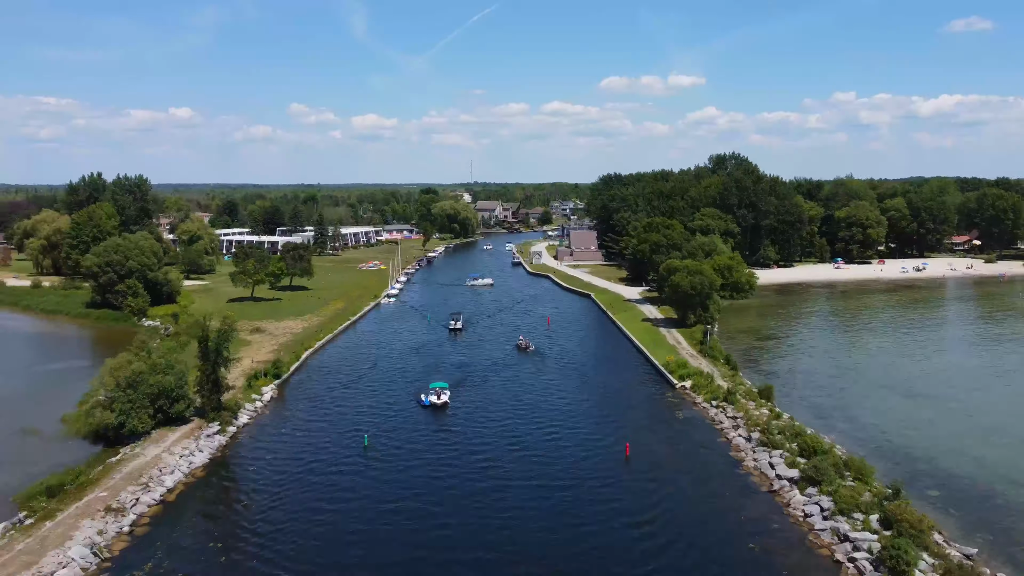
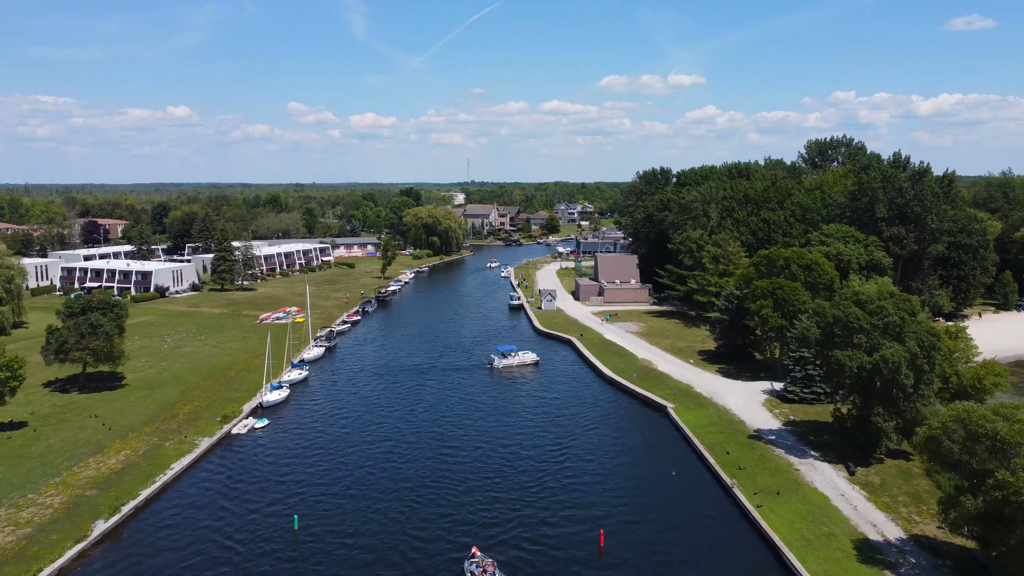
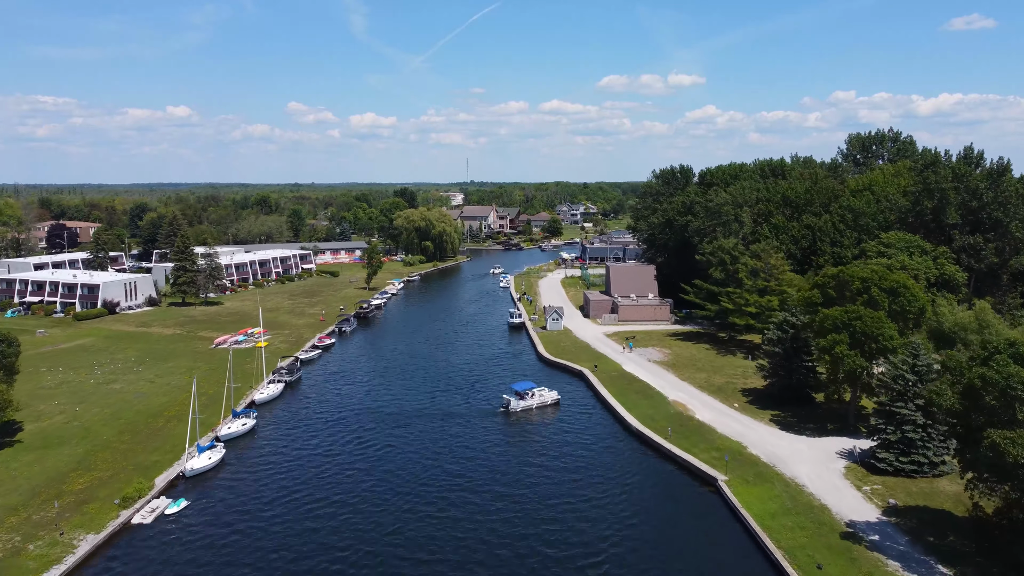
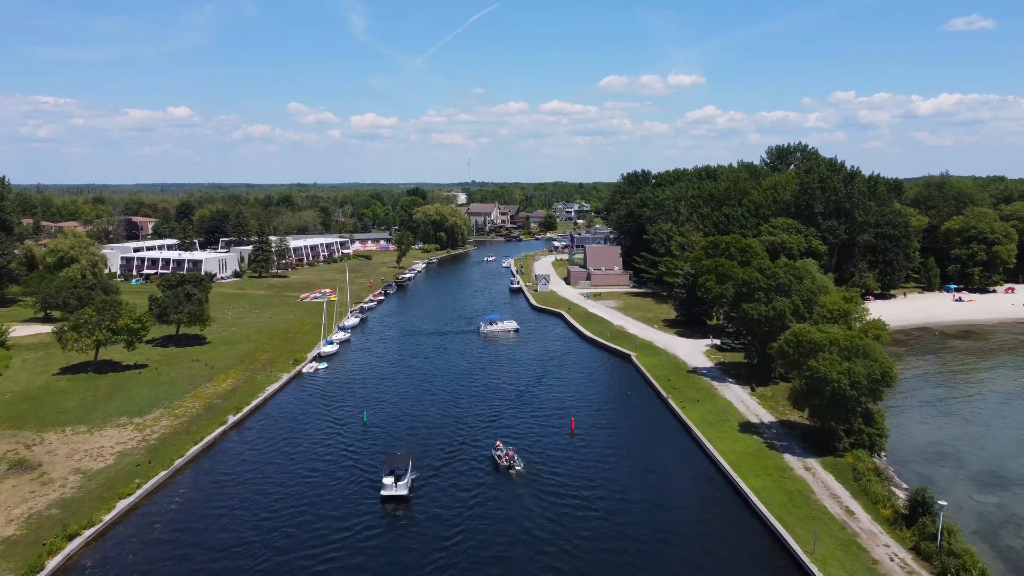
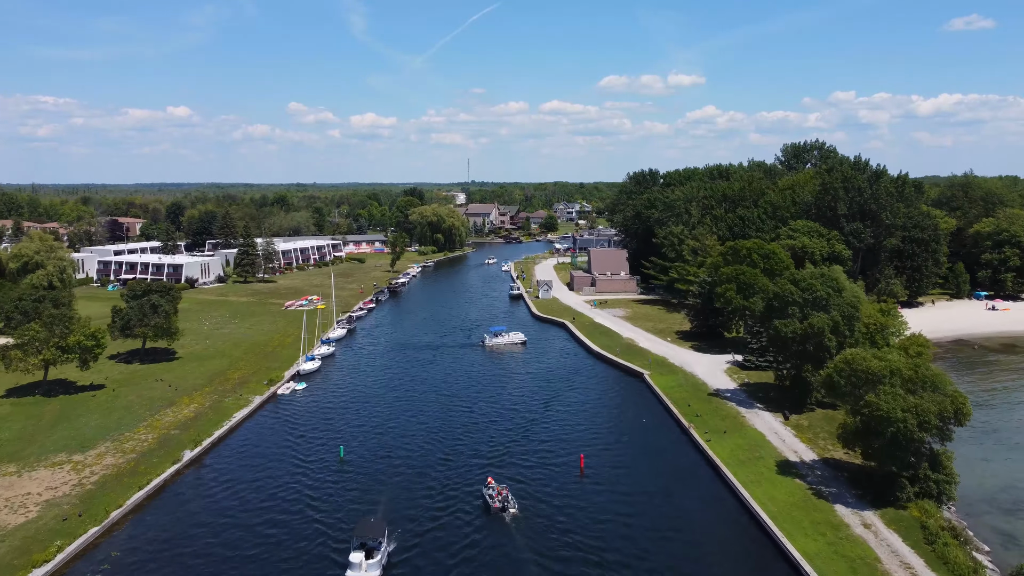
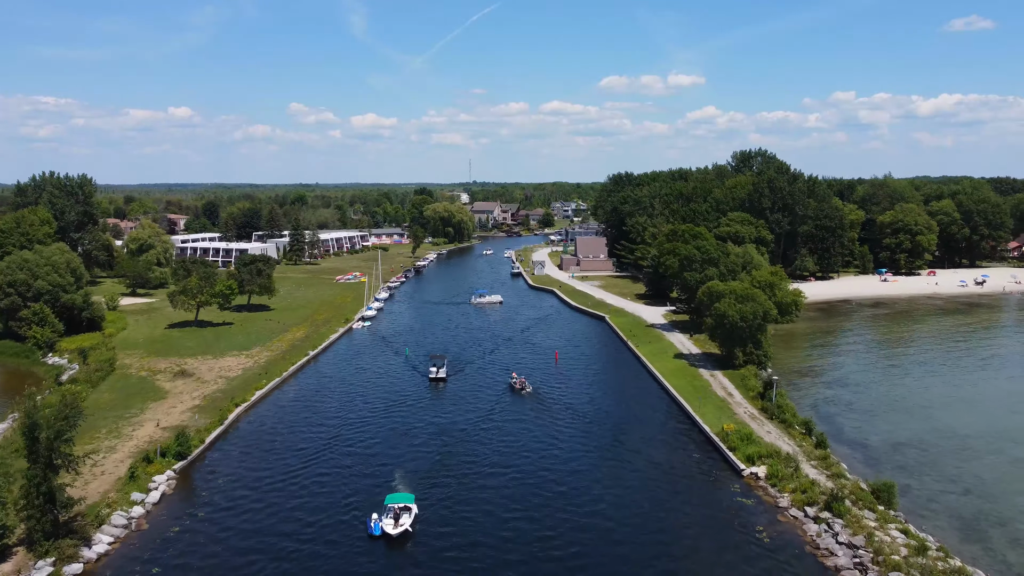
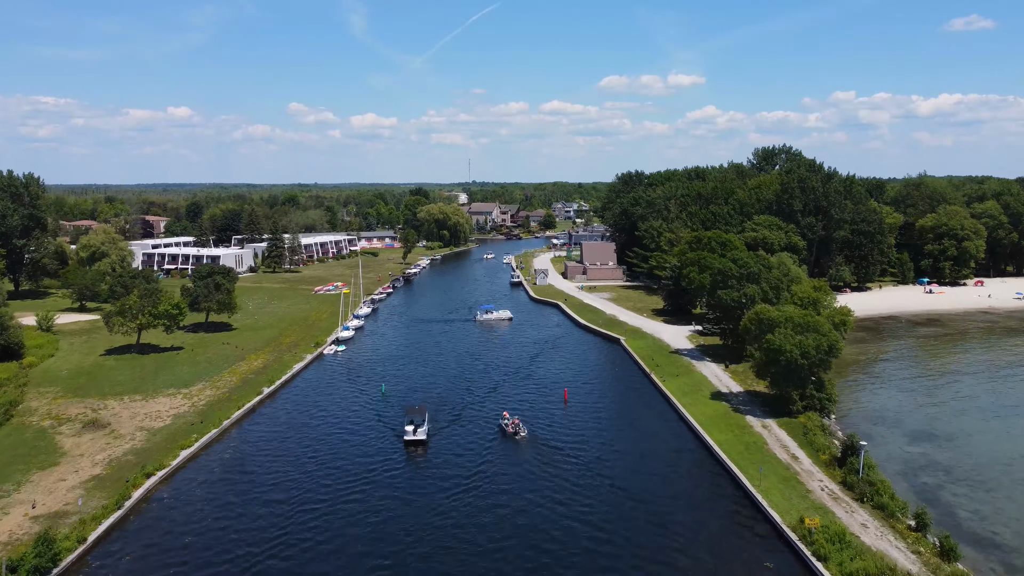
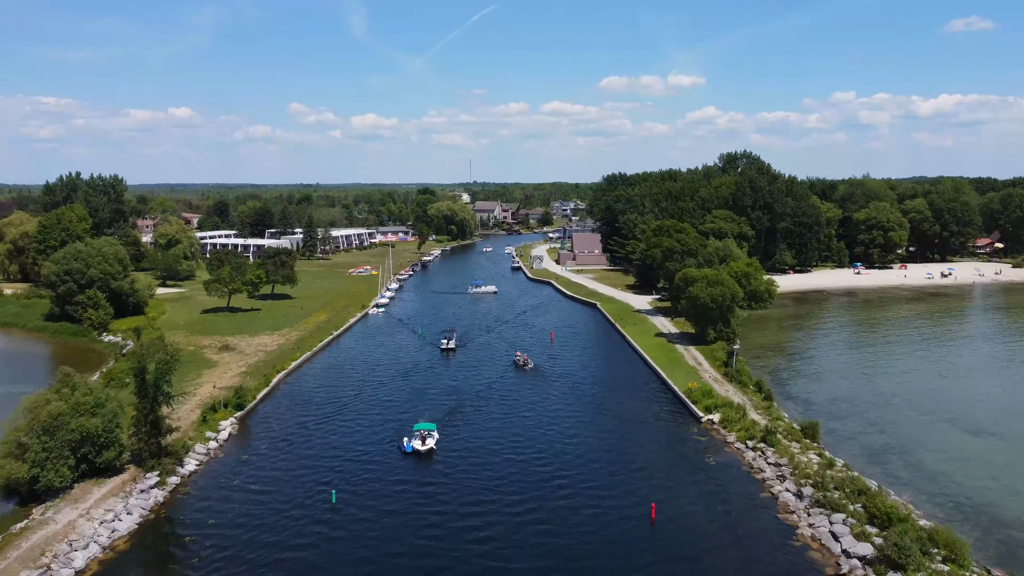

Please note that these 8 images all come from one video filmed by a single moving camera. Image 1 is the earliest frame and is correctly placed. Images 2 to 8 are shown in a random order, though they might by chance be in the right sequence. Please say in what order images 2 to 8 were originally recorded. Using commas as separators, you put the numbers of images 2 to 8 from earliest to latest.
8, 6, 7, 4, 5, 2, 3
